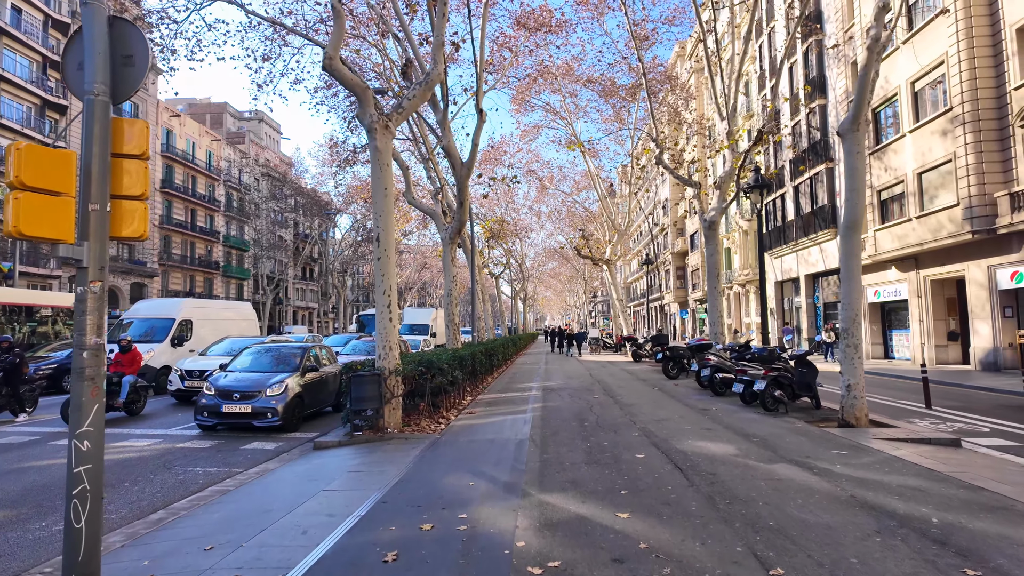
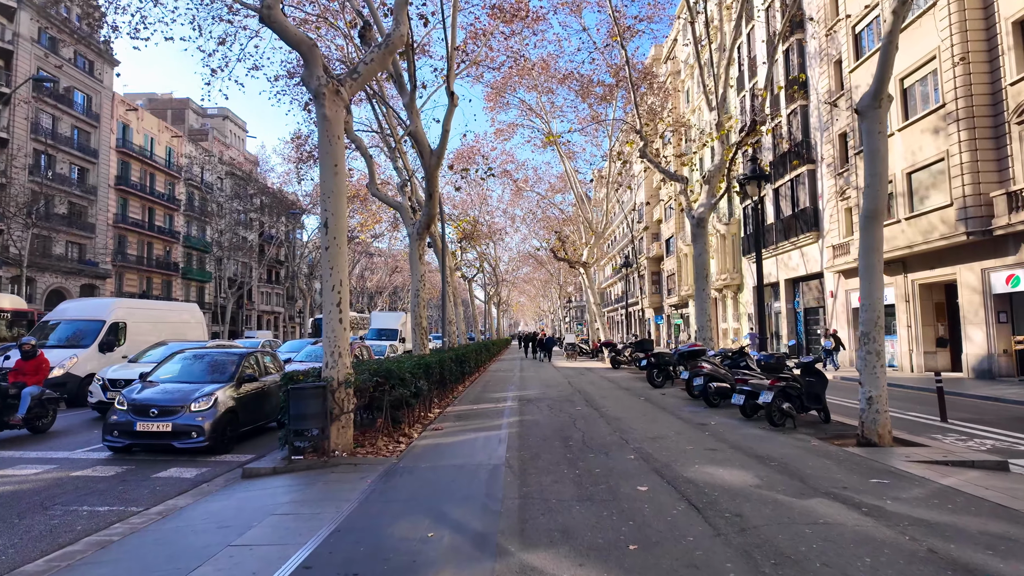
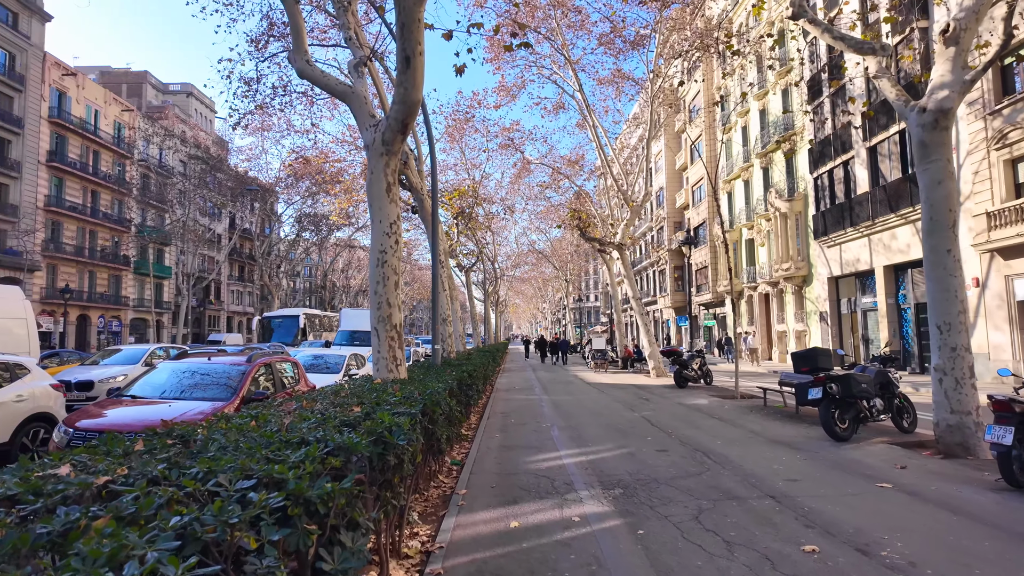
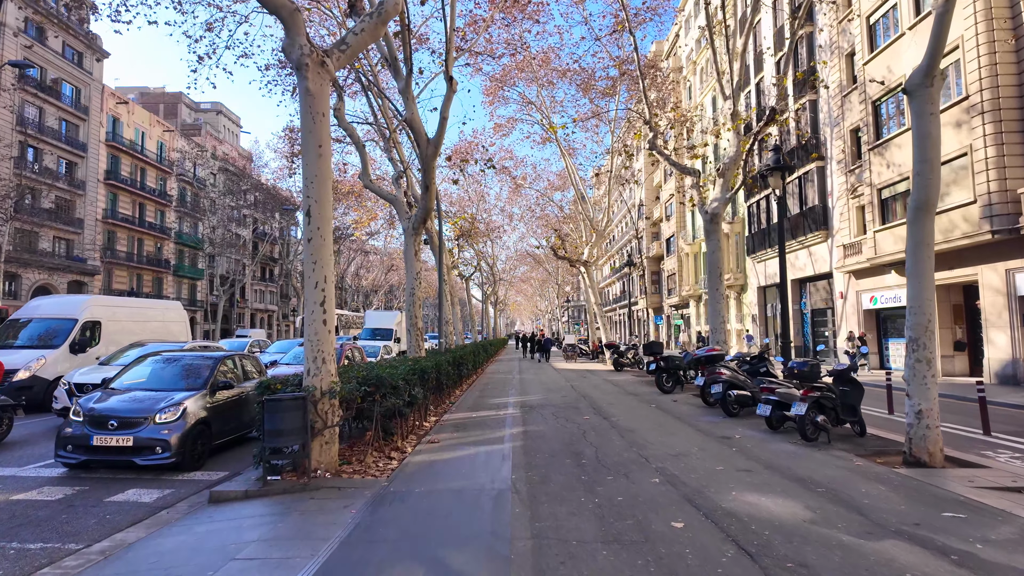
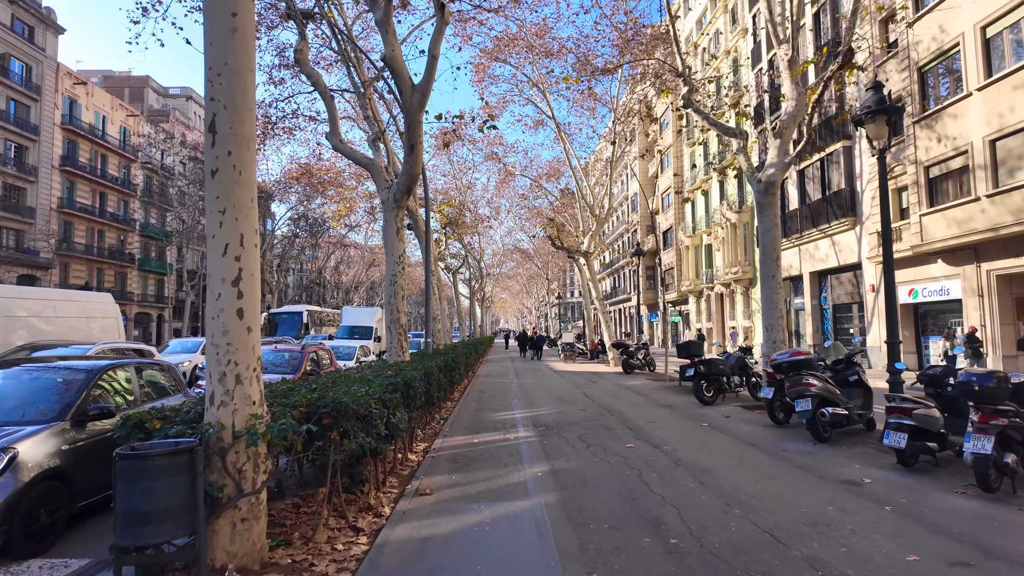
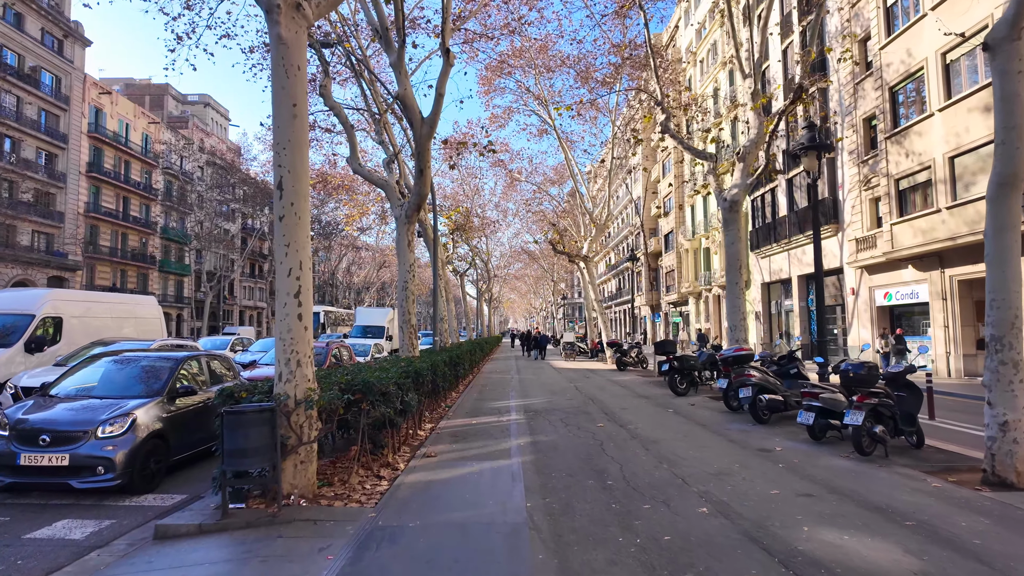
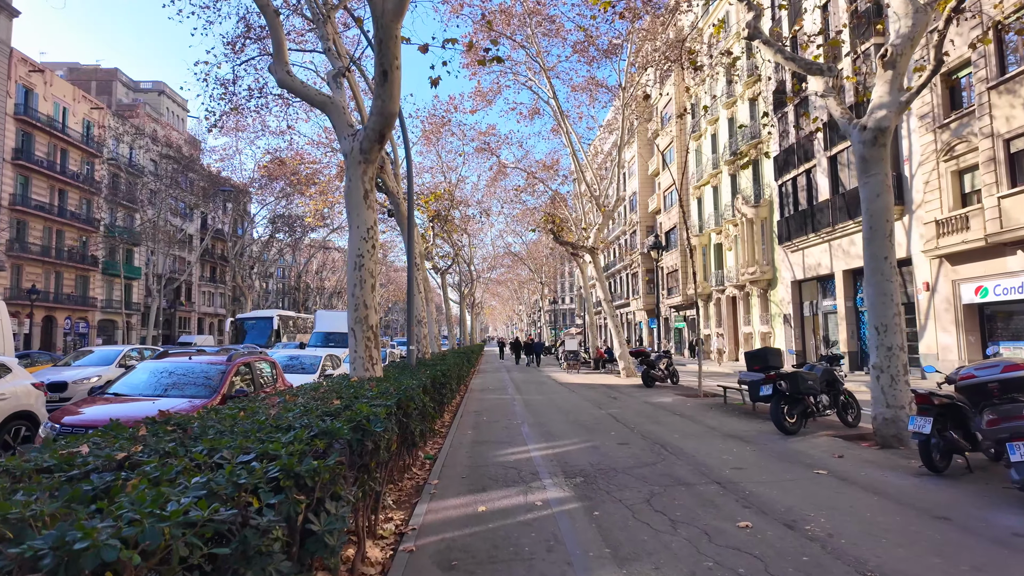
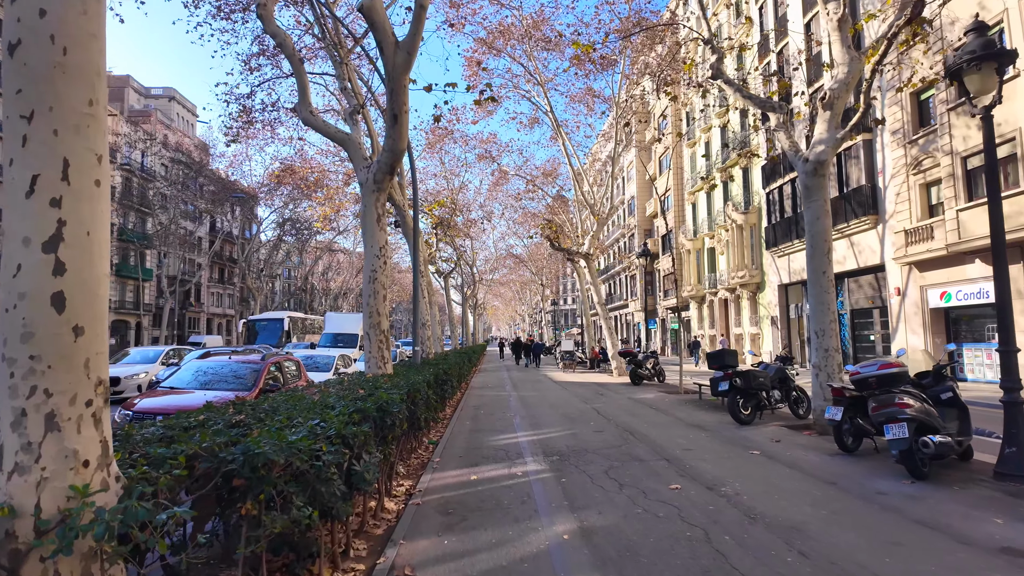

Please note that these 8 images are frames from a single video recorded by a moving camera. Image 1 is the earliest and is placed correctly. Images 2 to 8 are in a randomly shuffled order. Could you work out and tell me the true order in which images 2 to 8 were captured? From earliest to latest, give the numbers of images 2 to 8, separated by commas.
2, 4, 6, 5, 8, 7, 3
